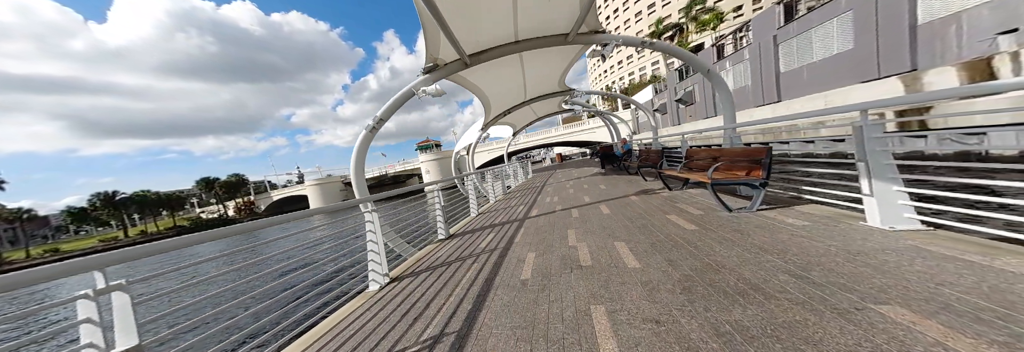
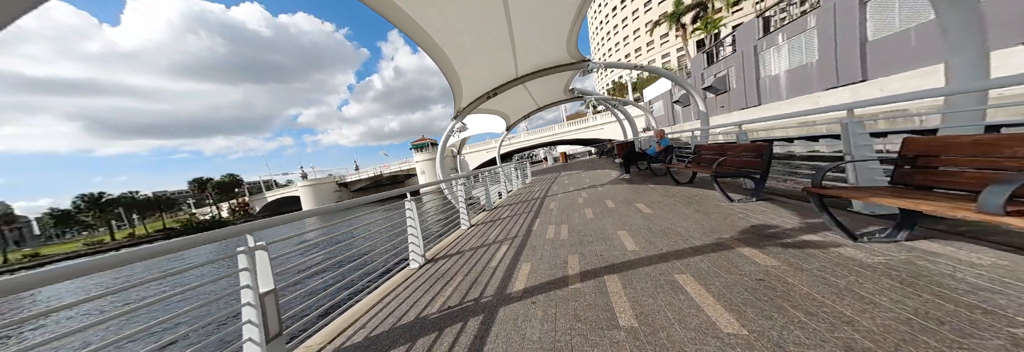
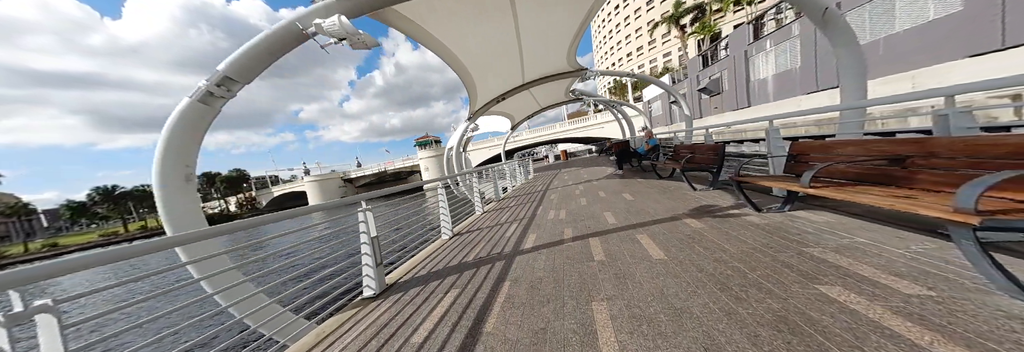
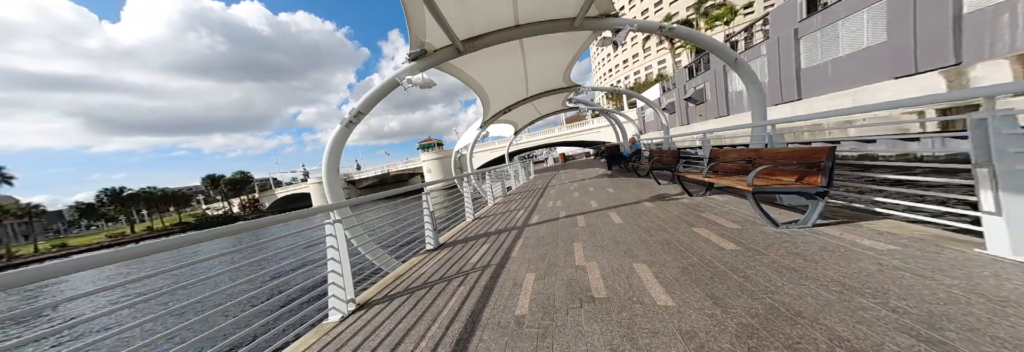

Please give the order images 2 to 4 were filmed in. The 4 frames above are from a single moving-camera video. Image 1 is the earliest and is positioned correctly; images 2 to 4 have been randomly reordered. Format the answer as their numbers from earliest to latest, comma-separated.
4, 3, 2
